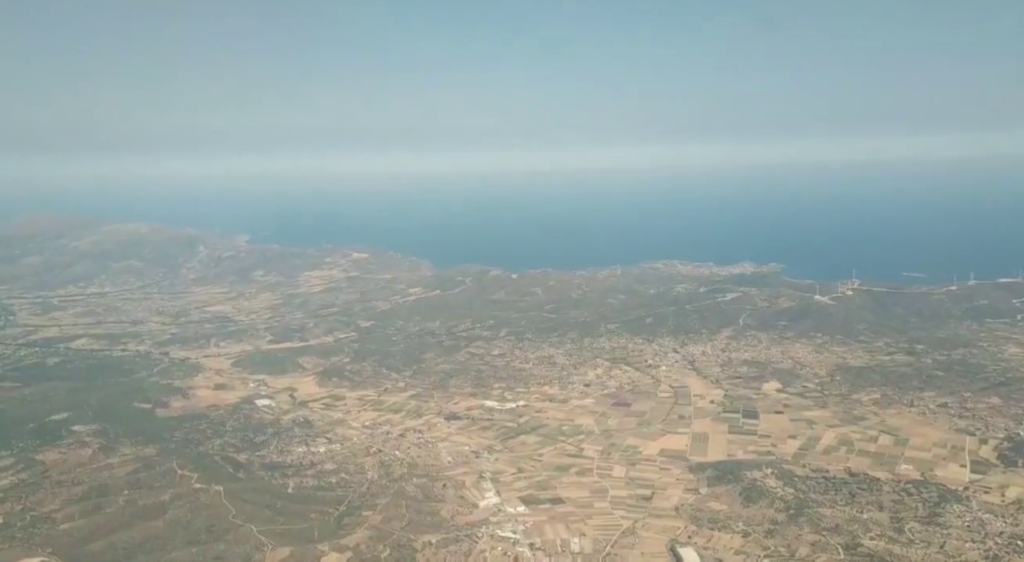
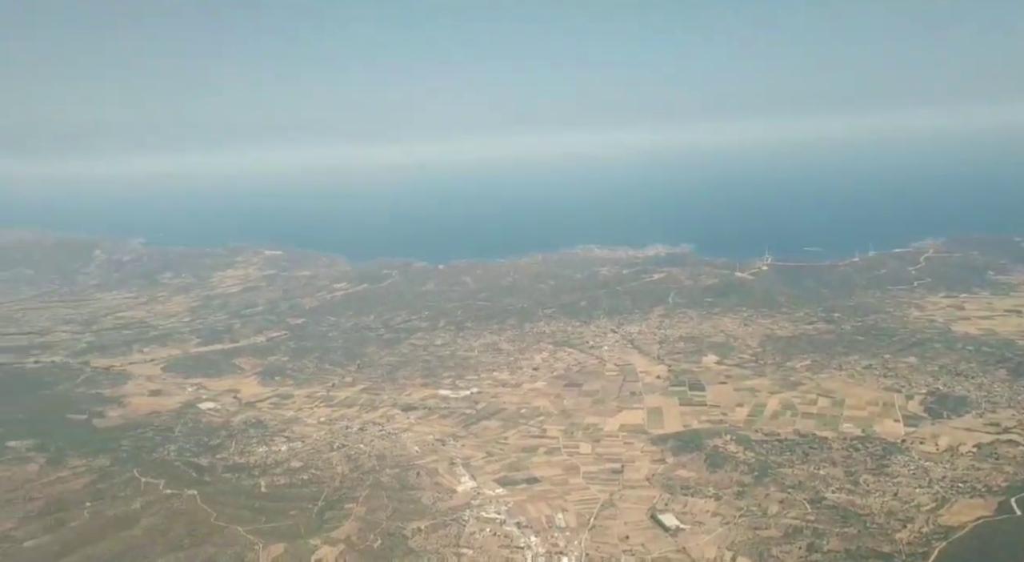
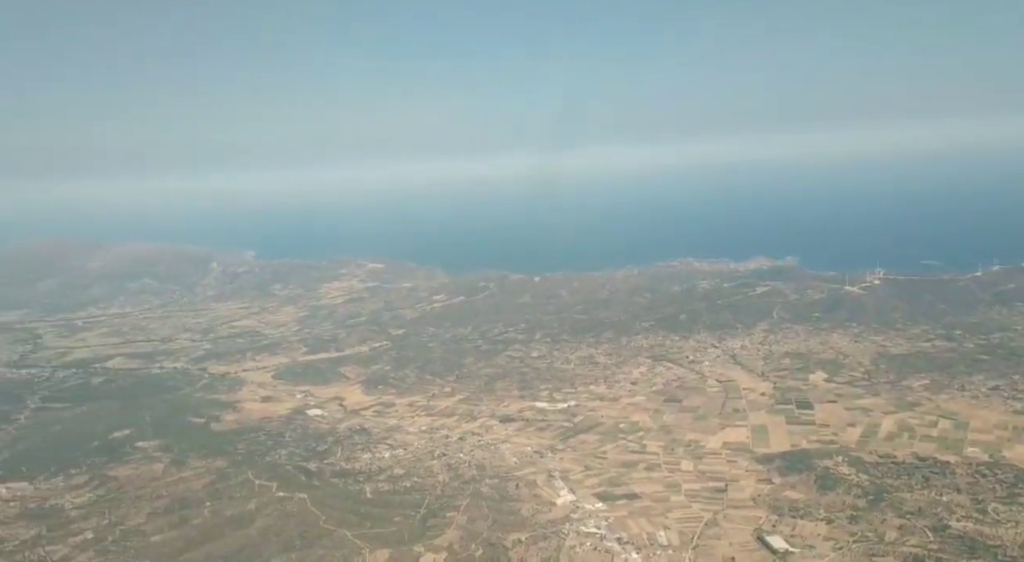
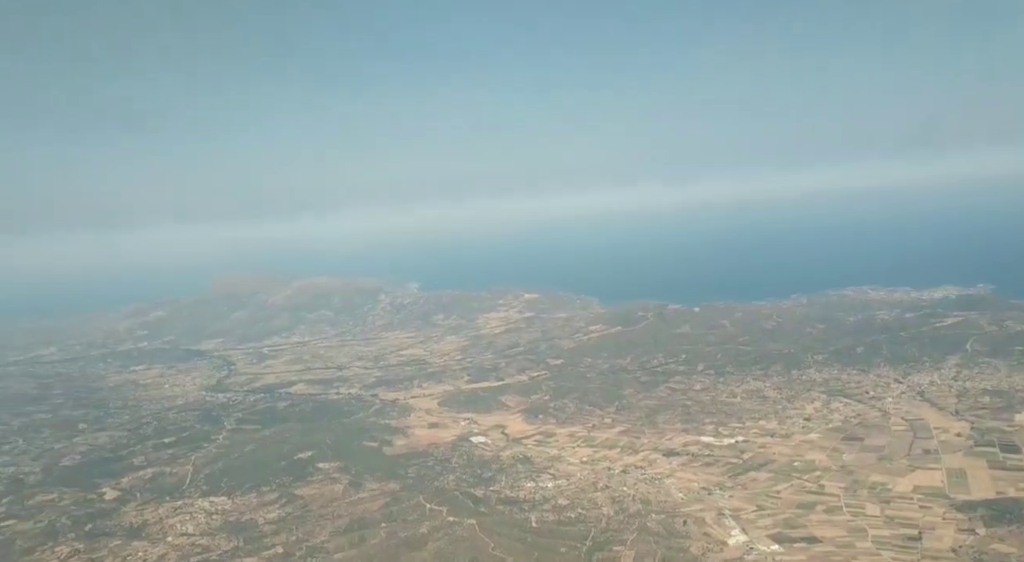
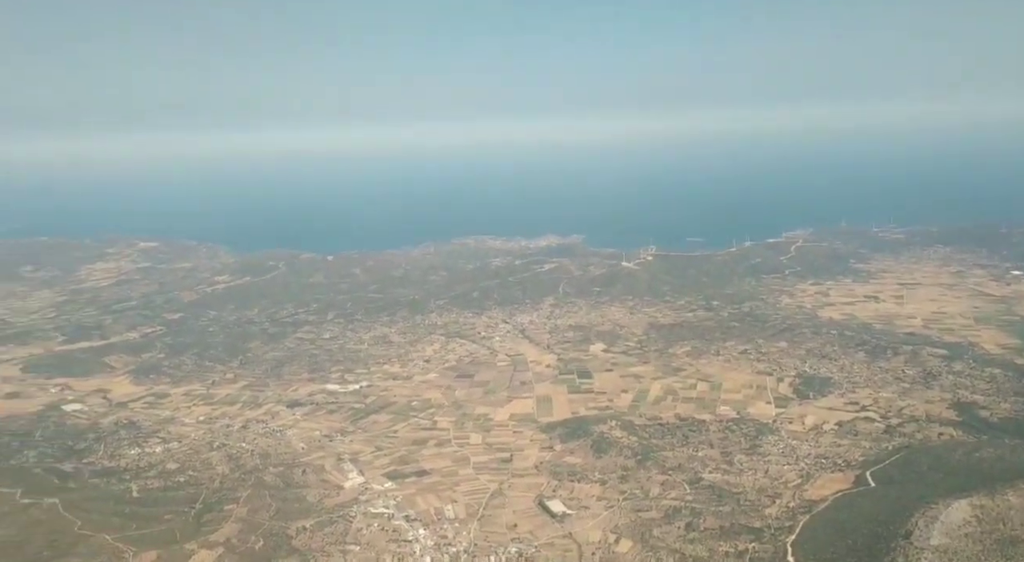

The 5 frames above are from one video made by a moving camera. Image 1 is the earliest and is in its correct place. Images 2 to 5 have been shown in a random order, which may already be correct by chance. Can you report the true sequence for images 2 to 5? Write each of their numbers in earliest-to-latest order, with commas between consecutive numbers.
5, 2, 3, 4
